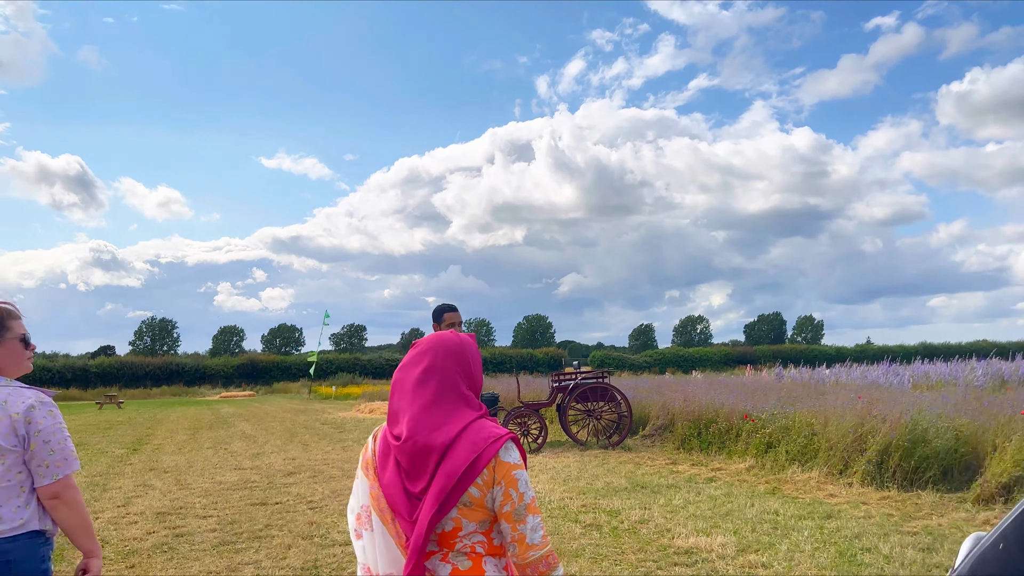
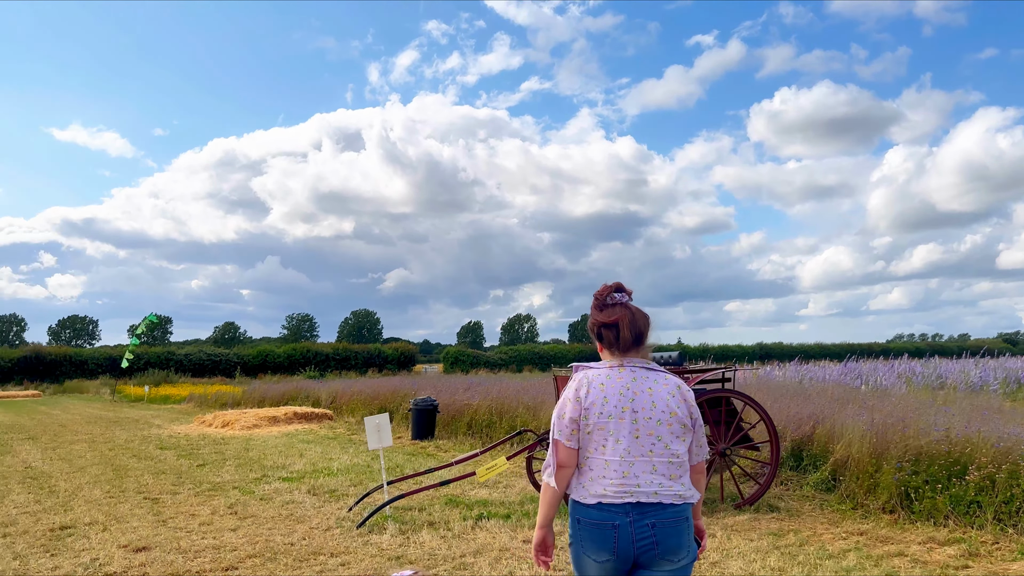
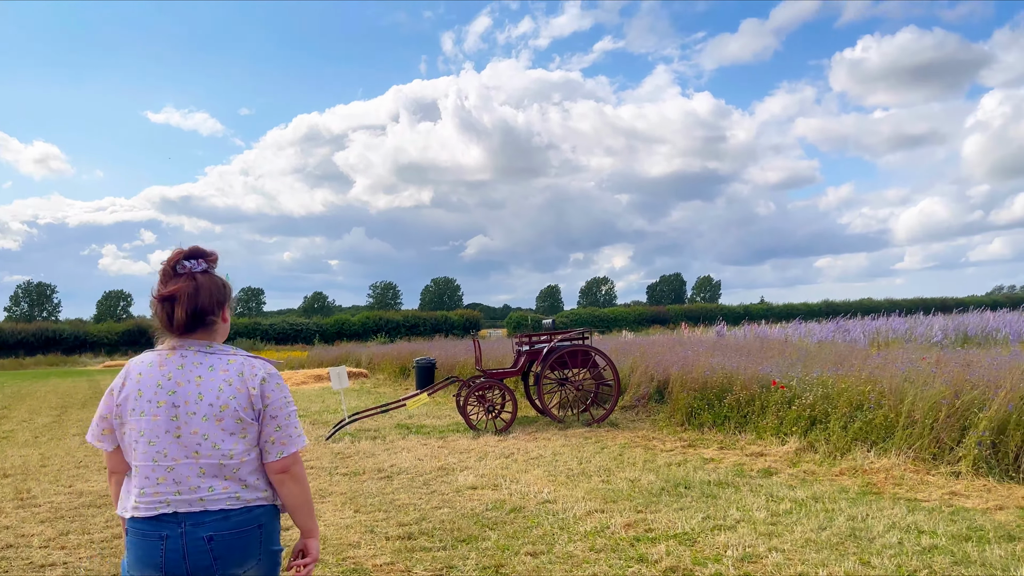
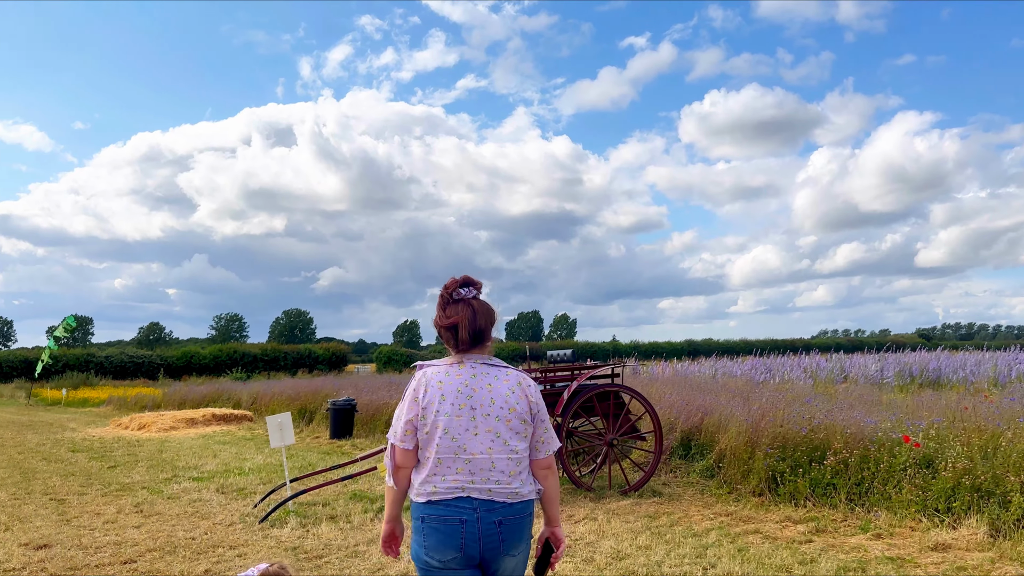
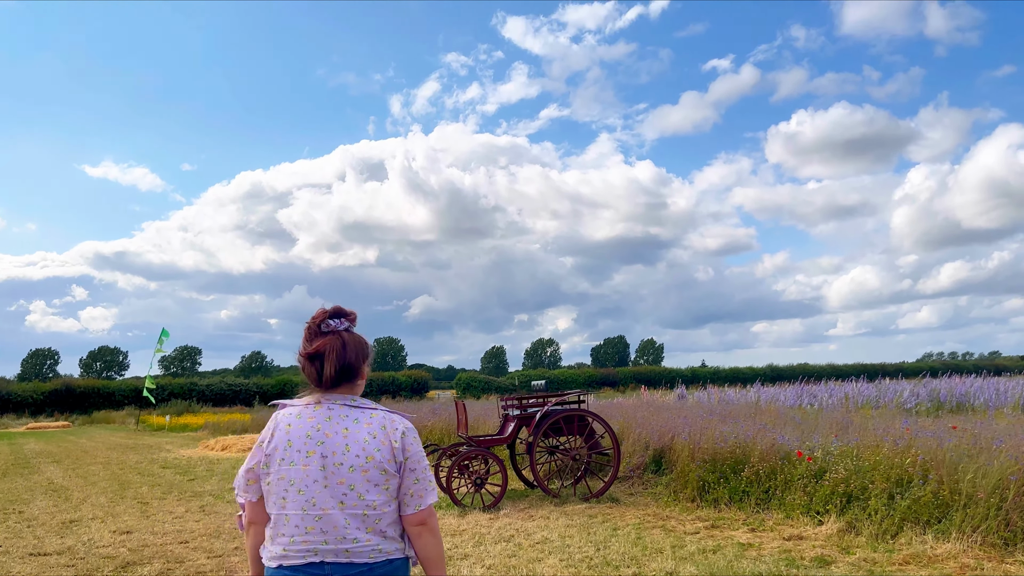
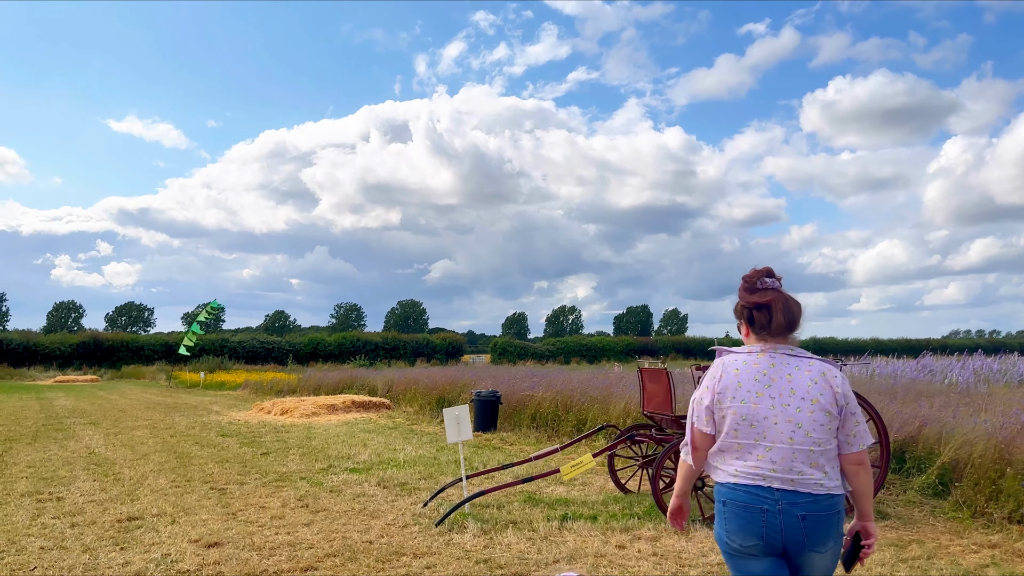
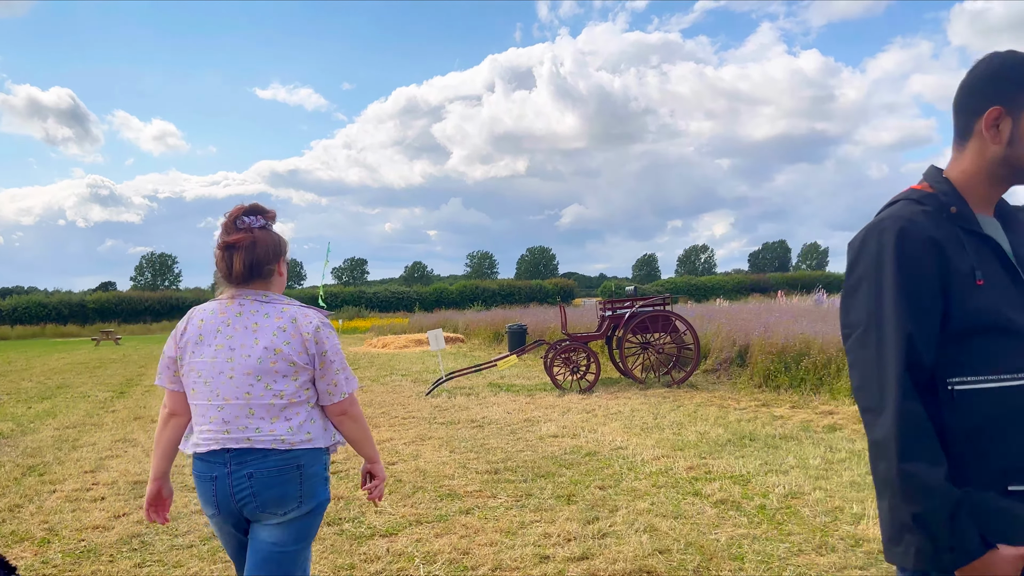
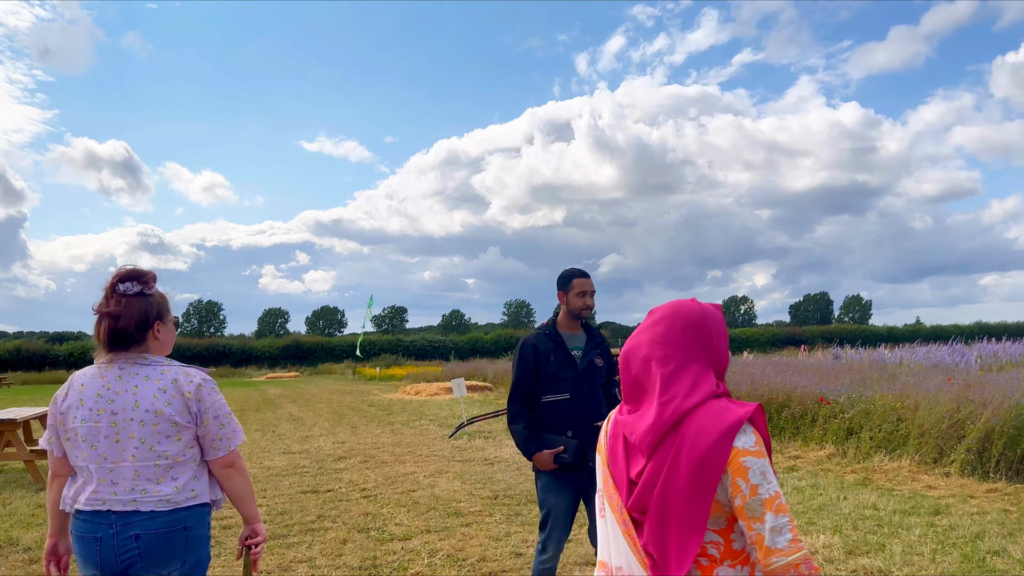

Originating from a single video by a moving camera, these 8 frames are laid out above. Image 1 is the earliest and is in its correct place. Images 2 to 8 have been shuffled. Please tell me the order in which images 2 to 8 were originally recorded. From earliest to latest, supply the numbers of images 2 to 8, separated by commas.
8, 7, 3, 5, 4, 2, 6
